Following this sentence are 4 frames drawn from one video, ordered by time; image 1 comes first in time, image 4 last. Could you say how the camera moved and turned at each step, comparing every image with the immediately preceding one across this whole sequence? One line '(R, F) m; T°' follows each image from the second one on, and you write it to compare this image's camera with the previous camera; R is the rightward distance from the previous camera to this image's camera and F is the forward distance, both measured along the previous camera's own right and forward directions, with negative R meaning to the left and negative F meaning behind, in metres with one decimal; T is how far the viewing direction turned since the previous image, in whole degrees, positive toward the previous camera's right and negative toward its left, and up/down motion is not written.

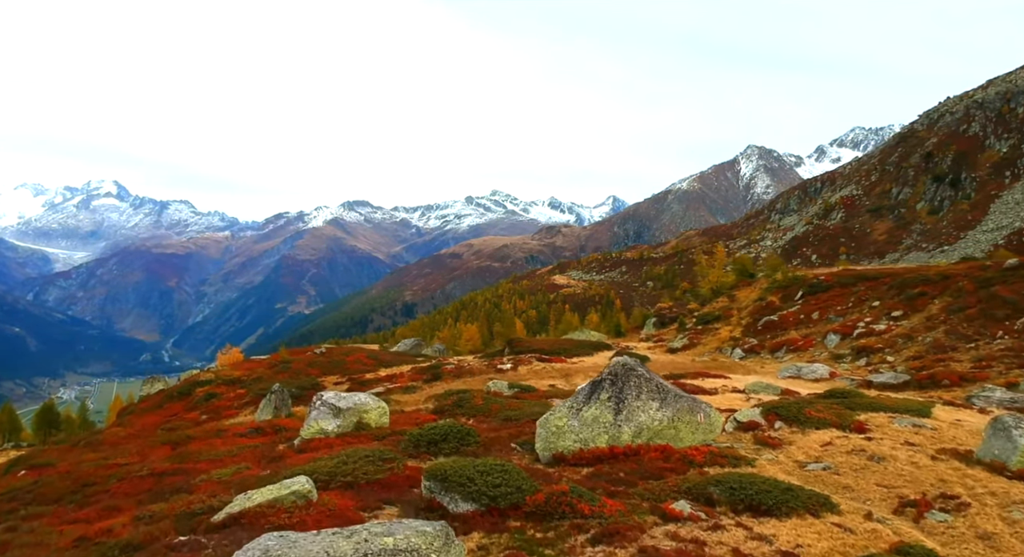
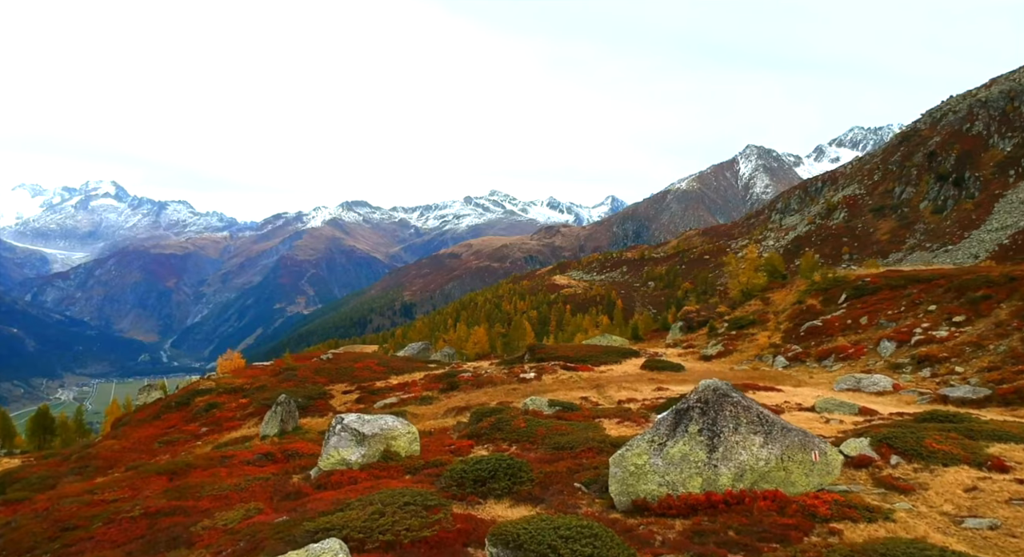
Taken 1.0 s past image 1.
(-1.6, +3.4) m; 0°
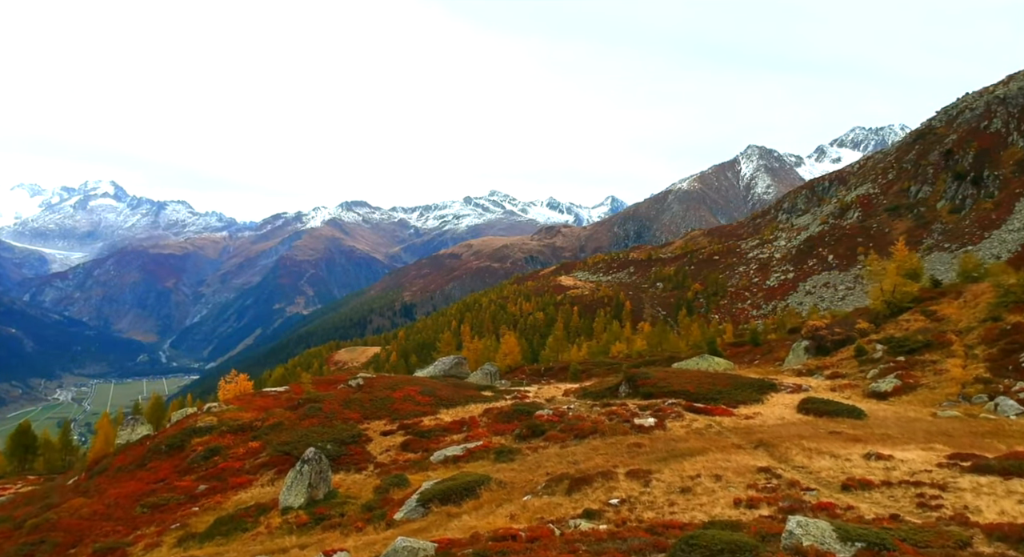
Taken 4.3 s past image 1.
(-5.4, +12.4) m; 0°
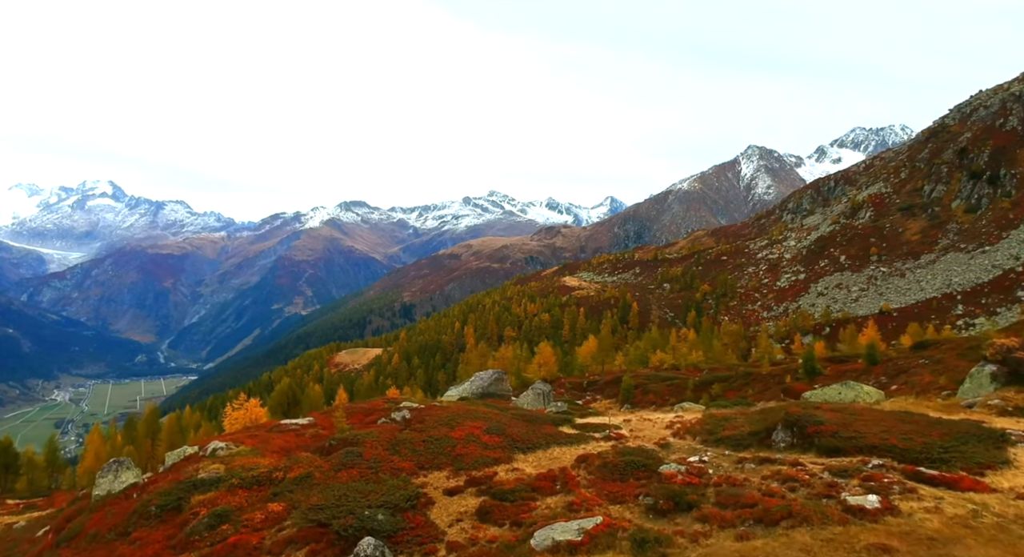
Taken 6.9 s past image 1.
(-5.1, +10.9) m; 0°
